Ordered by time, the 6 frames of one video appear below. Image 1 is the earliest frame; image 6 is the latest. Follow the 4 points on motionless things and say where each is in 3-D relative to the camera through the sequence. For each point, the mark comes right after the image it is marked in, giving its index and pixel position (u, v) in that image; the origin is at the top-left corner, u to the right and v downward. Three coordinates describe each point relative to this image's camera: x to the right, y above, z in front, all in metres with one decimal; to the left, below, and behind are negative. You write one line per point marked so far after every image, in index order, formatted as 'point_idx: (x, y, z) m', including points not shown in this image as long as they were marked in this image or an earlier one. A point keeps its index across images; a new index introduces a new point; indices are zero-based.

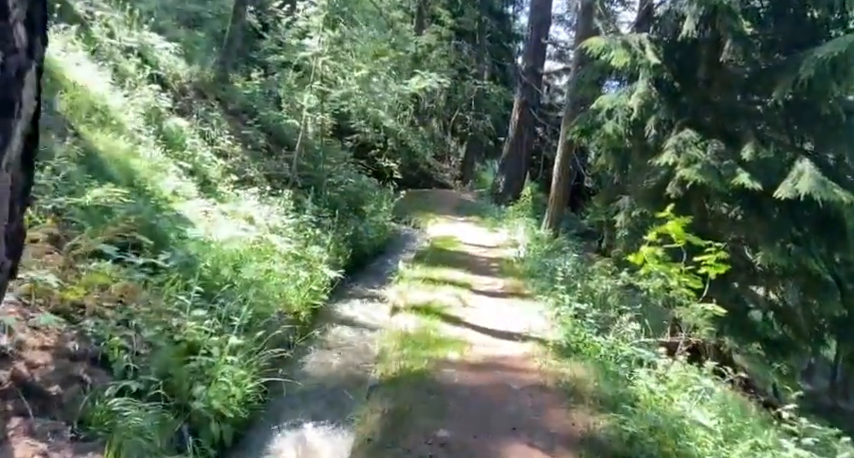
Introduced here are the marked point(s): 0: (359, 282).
0: (-1.0, -0.8, +10.0) m
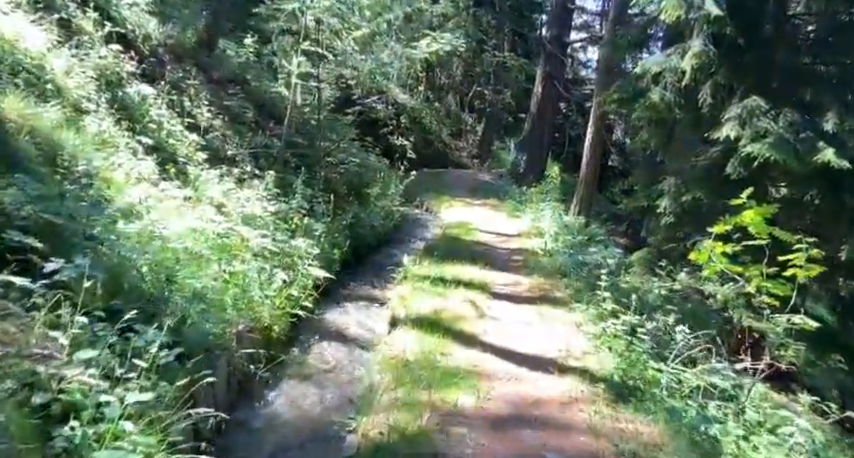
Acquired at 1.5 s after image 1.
0: (-0.9, -0.7, +8.5) m
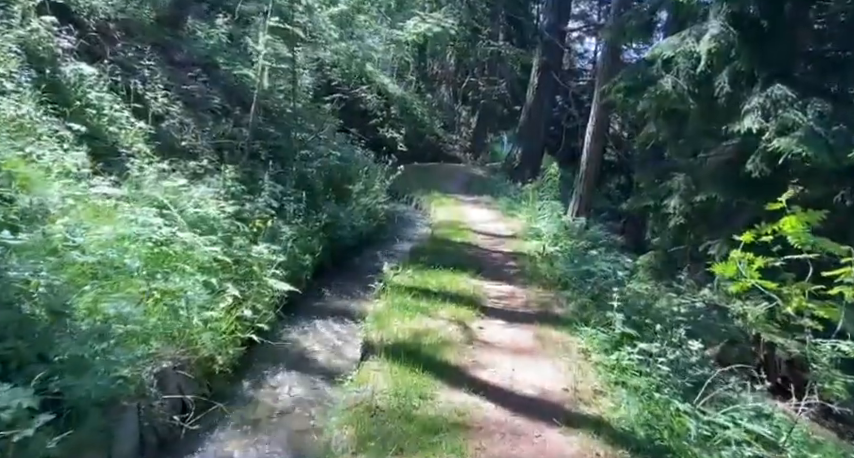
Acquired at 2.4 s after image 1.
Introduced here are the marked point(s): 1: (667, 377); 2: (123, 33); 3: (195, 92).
0: (-1.1, -0.7, +7.5) m
1: (+1.6, -1.0, +4.6) m
2: (-3.8, +2.5, +8.6) m
3: (-3.1, +1.8, +8.9) m
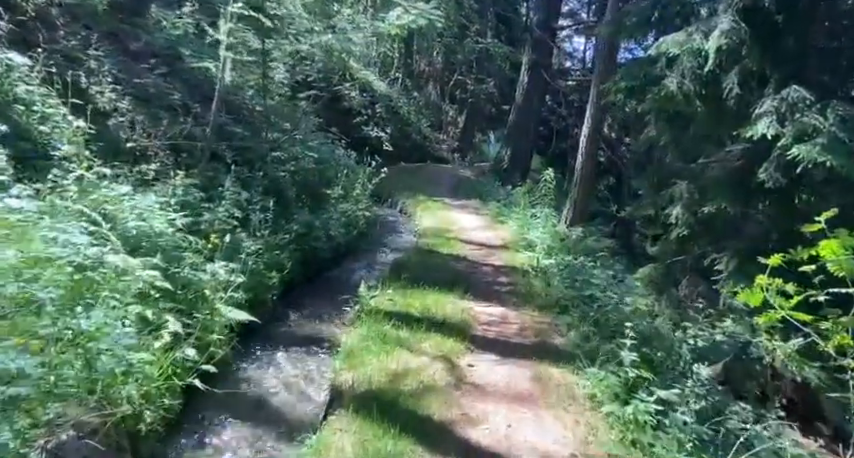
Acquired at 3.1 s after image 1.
0: (-1.2, -0.8, +6.6) m
1: (+1.5, -1.2, +3.8) m
2: (-4.0, +2.4, +7.6) m
3: (-3.3, +1.7, +8.0) m
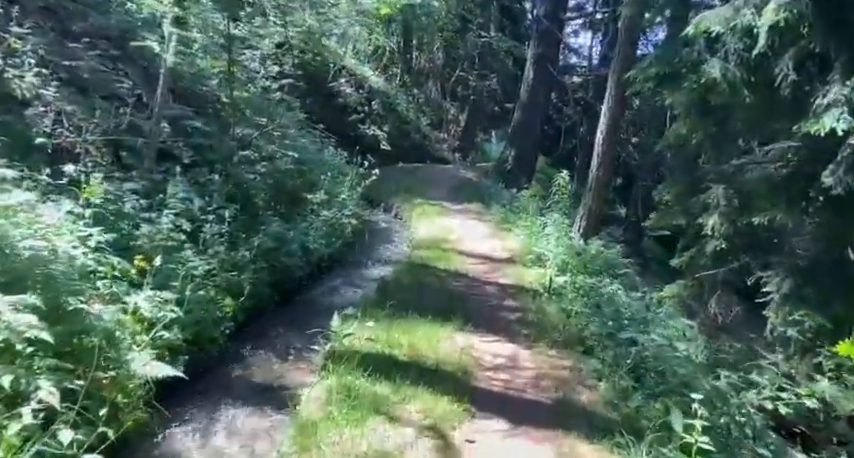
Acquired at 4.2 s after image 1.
0: (-1.3, -1.0, +5.3) m
1: (+1.4, -1.3, +2.5) m
2: (-4.1, +2.2, +6.3) m
3: (-3.3, +1.6, +6.7) m
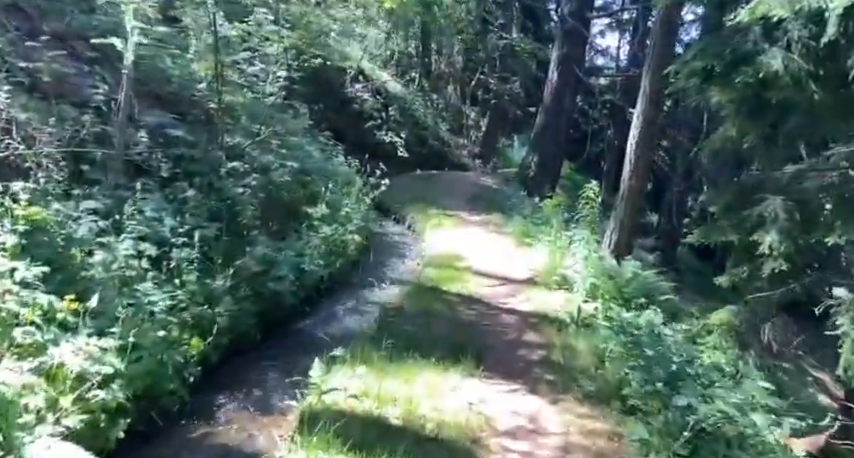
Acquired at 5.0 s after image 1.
0: (-1.3, -1.1, +4.4) m
1: (+1.3, -1.5, +1.5) m
2: (-4.1, +2.0, +5.6) m
3: (-3.3, +1.4, +5.9) m
